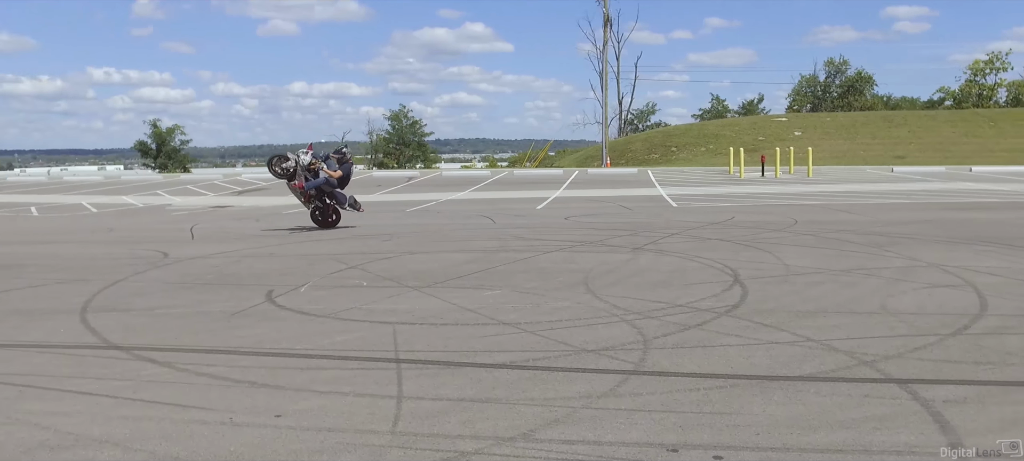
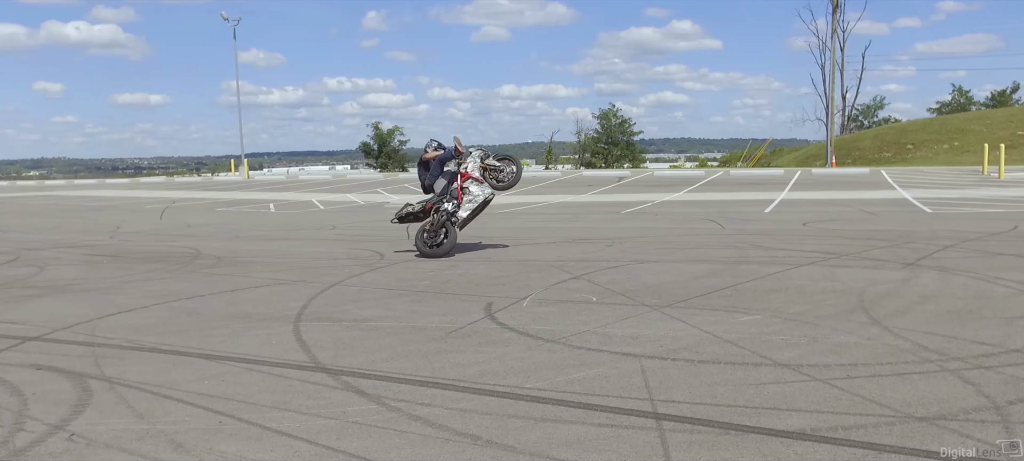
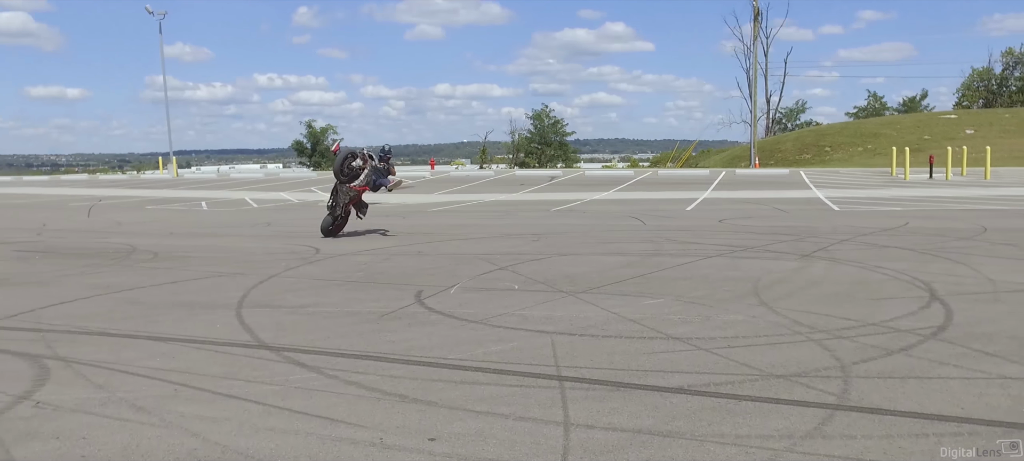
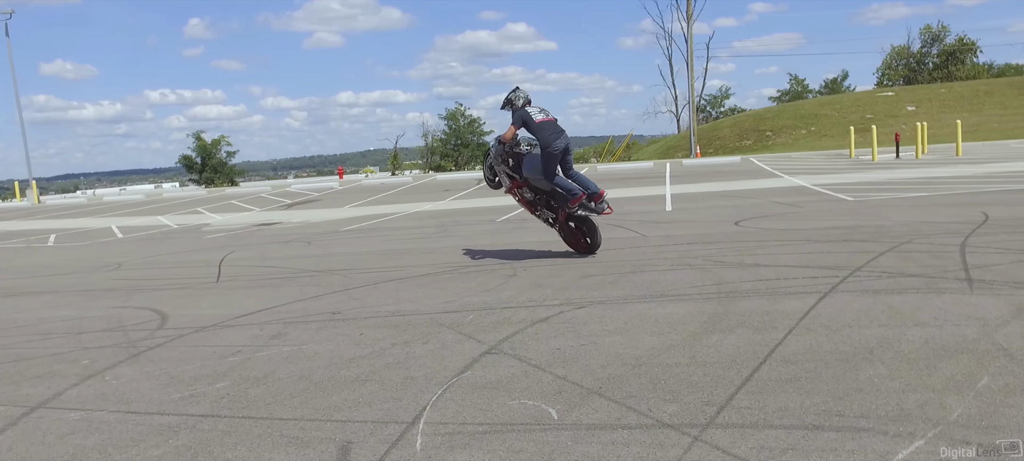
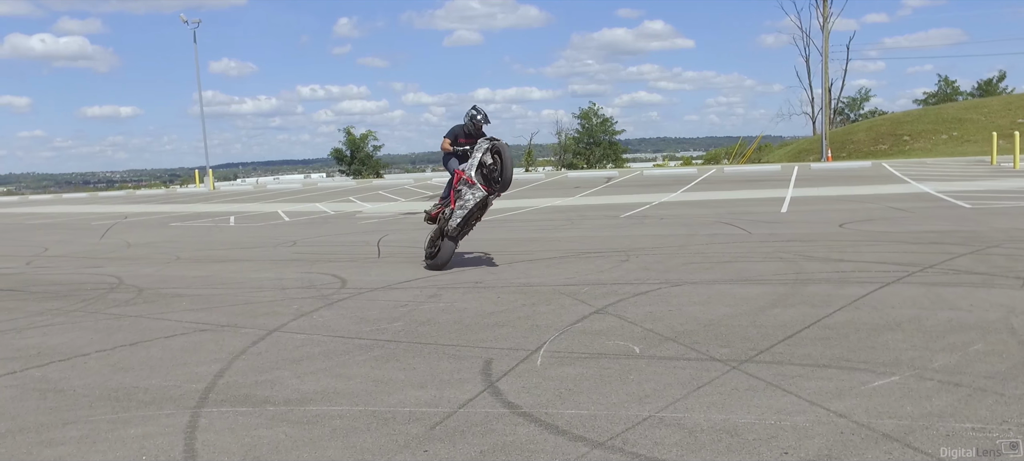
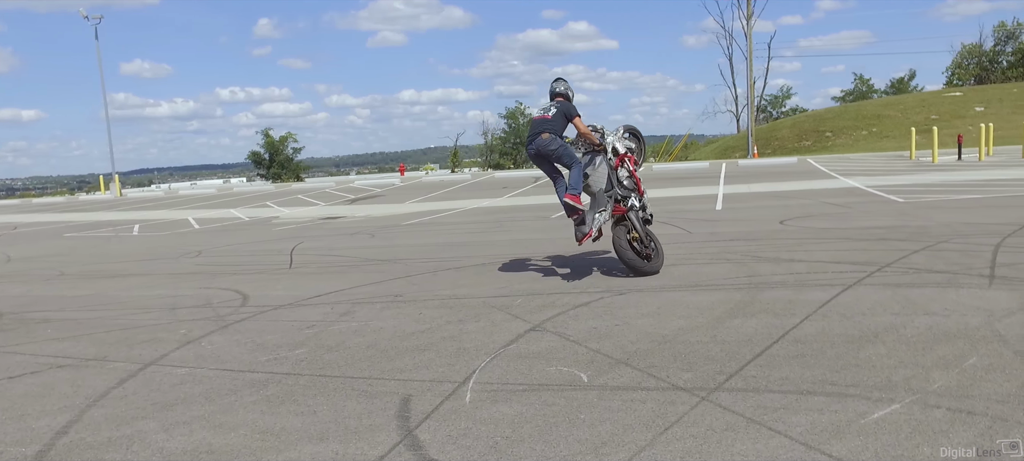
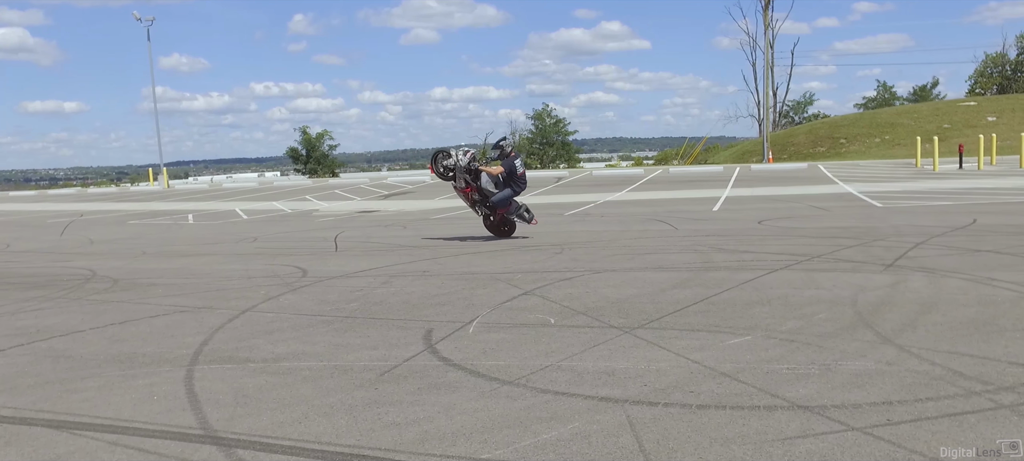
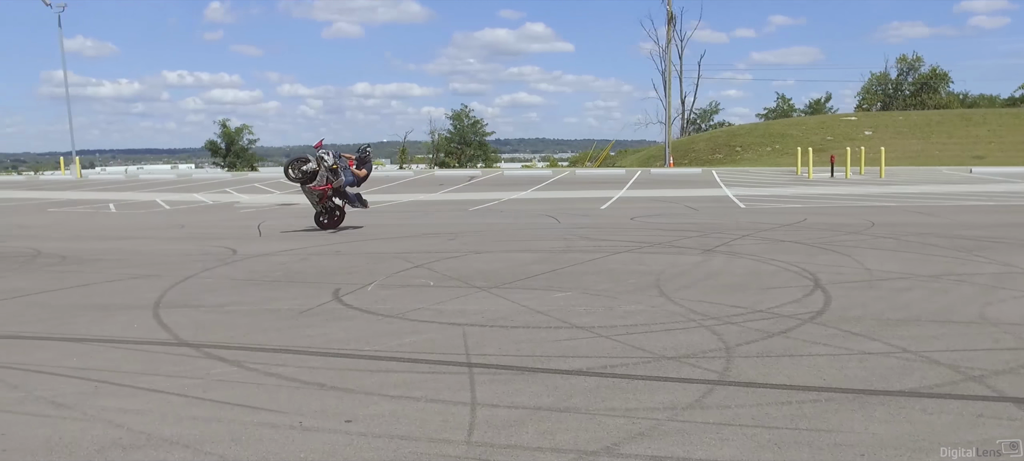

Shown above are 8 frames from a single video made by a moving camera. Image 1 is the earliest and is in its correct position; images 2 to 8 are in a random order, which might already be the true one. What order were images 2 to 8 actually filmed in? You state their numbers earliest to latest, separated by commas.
8, 3, 2, 7, 5, 6, 4
